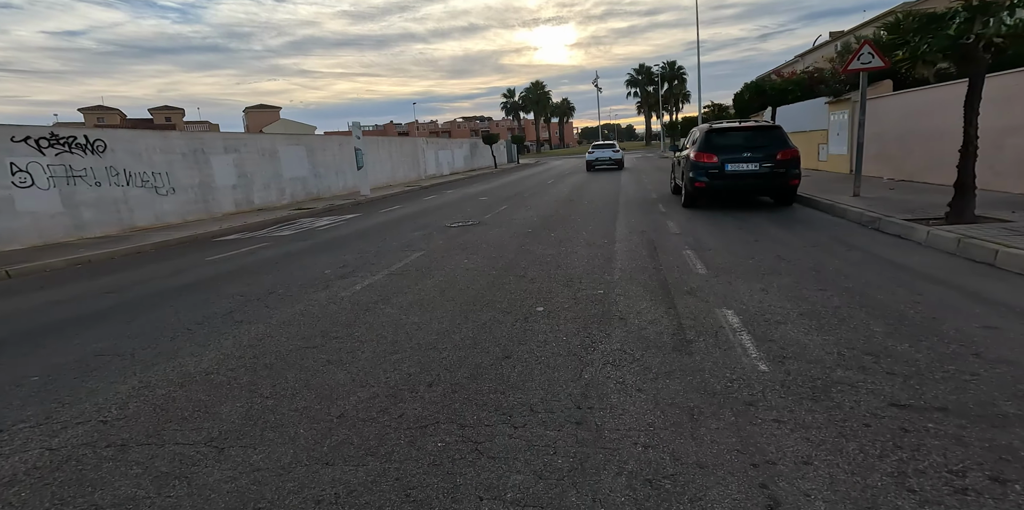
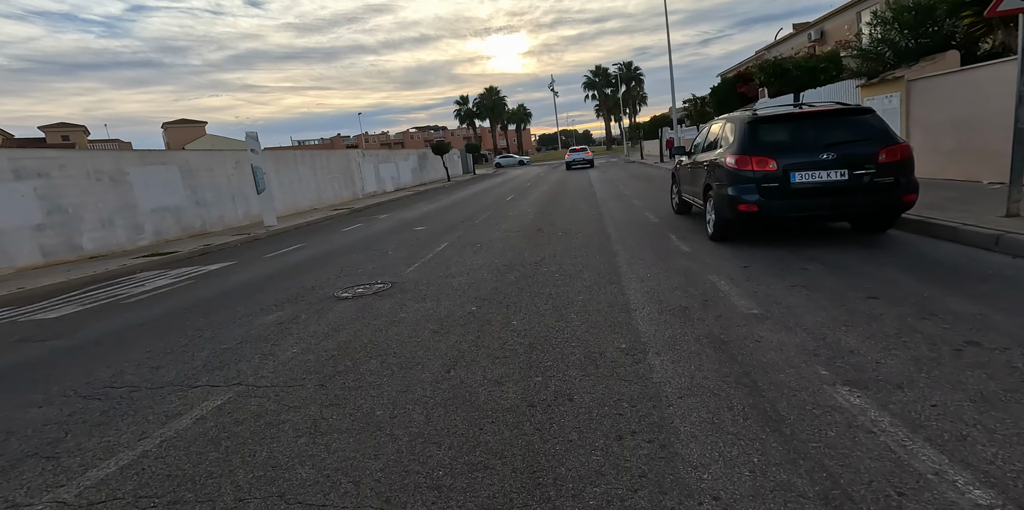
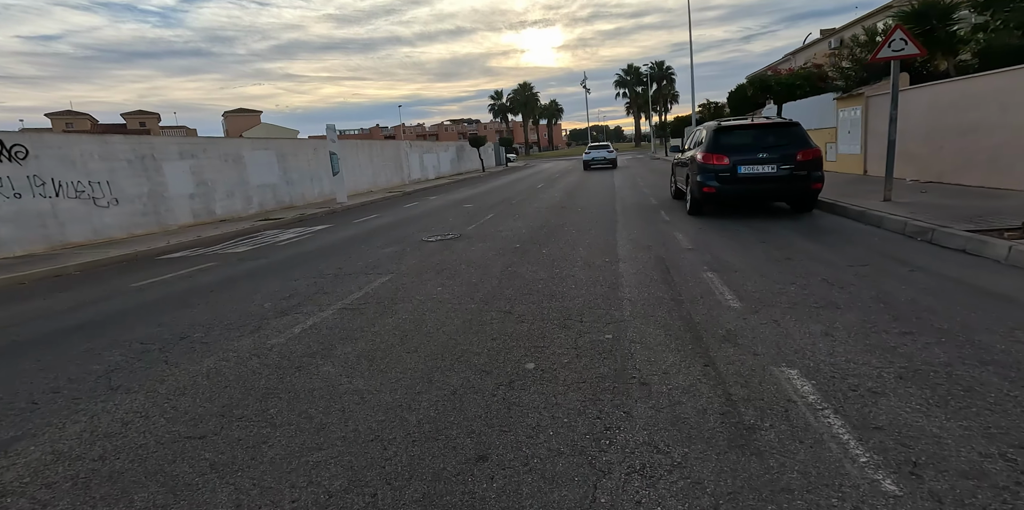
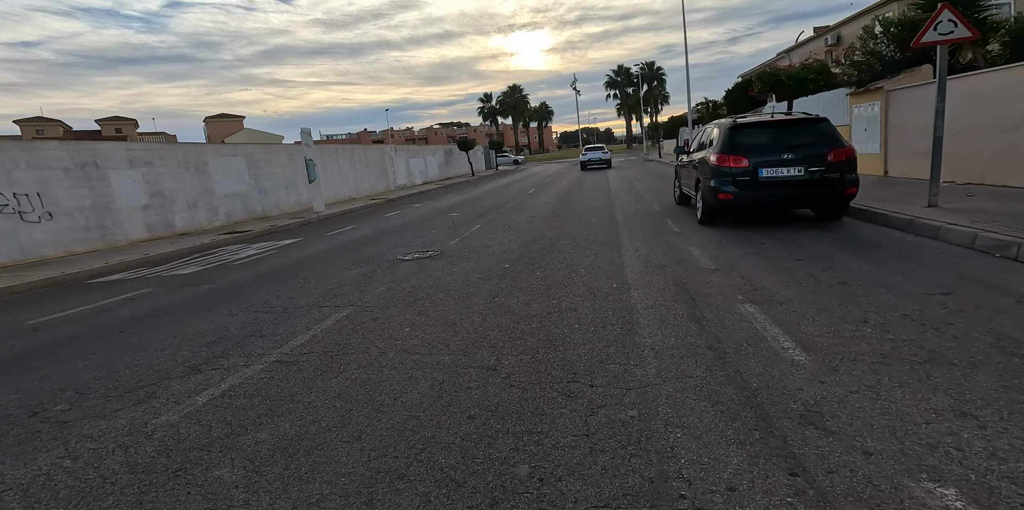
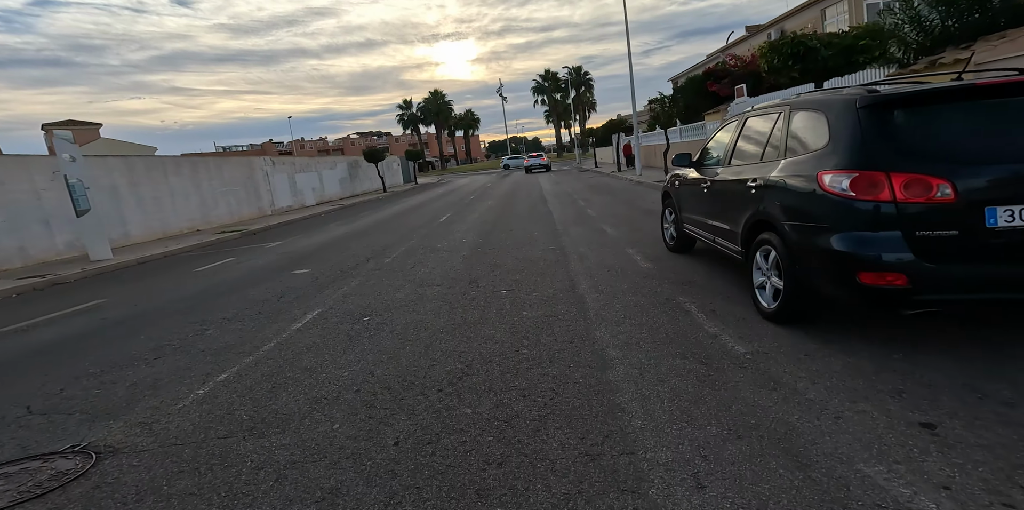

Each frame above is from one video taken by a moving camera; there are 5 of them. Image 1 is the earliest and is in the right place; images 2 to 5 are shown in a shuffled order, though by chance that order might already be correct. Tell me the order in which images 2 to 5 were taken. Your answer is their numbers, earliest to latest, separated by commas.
3, 4, 2, 5
